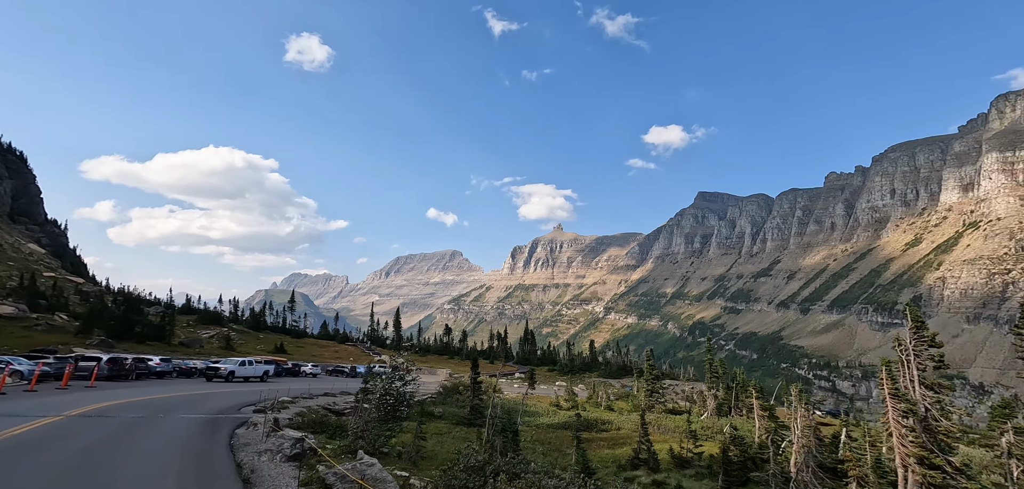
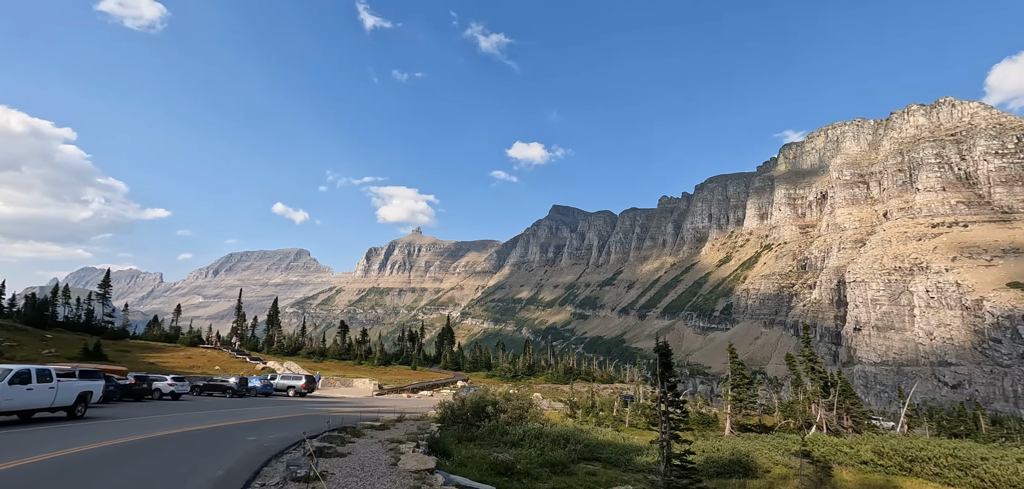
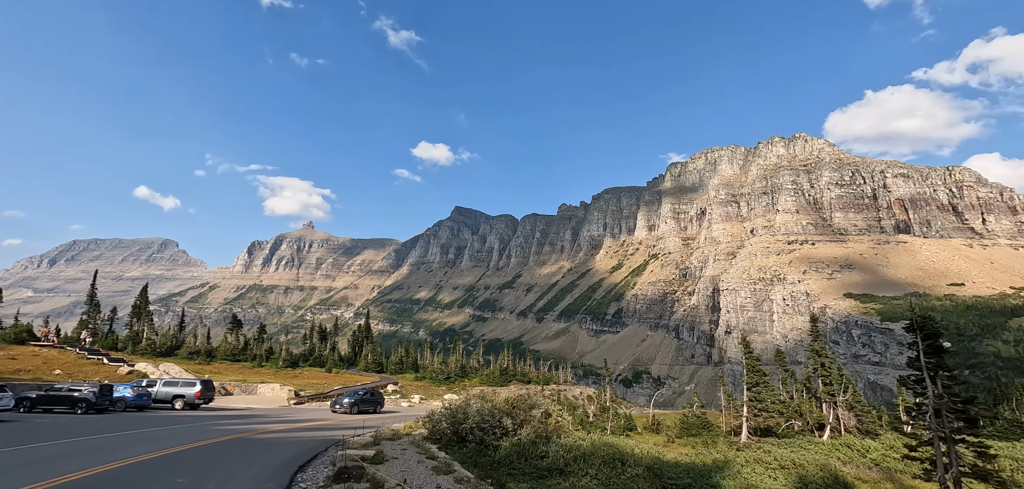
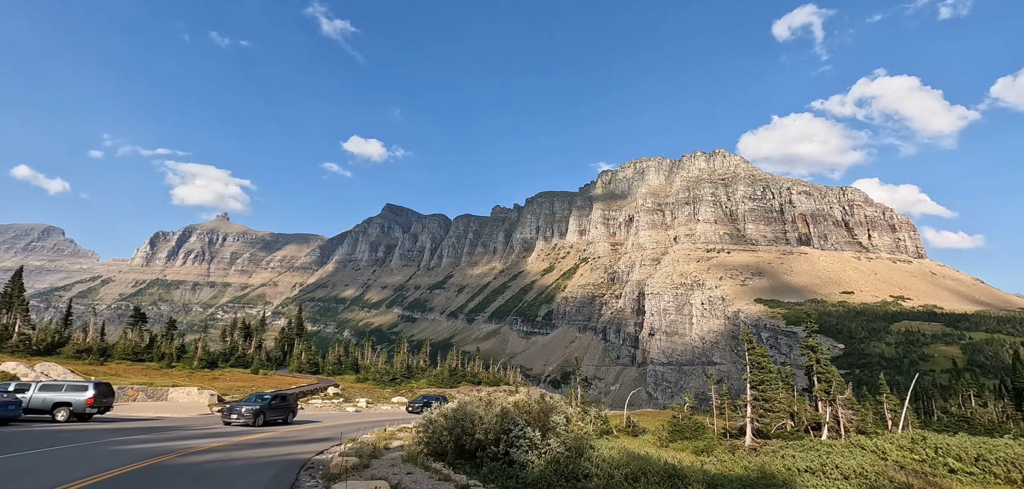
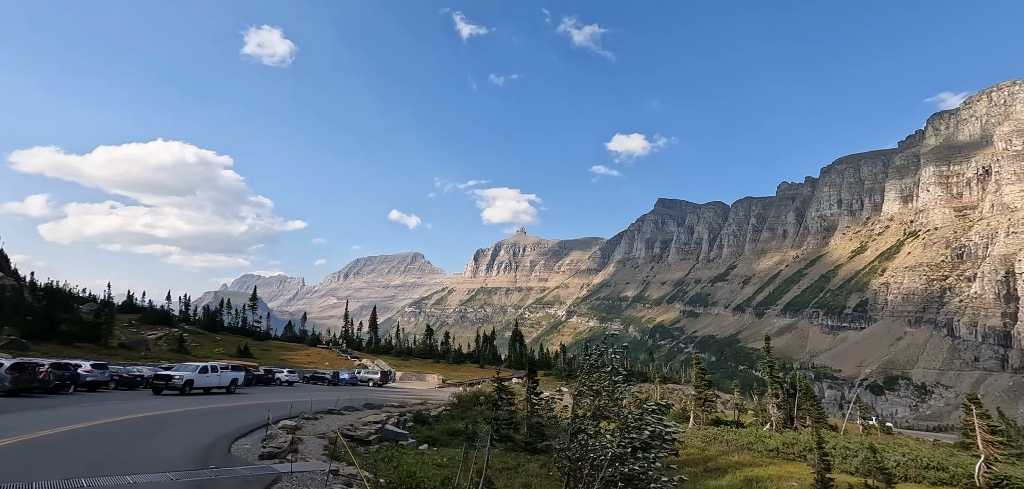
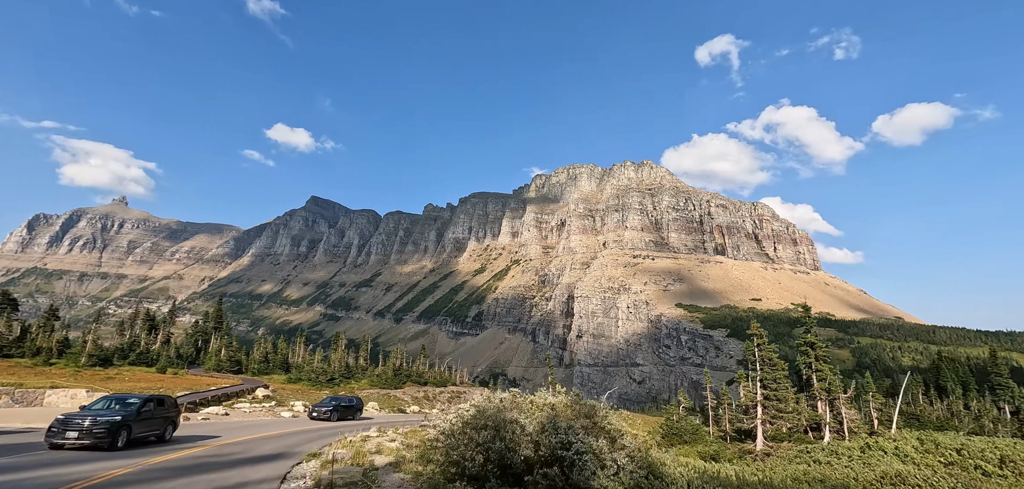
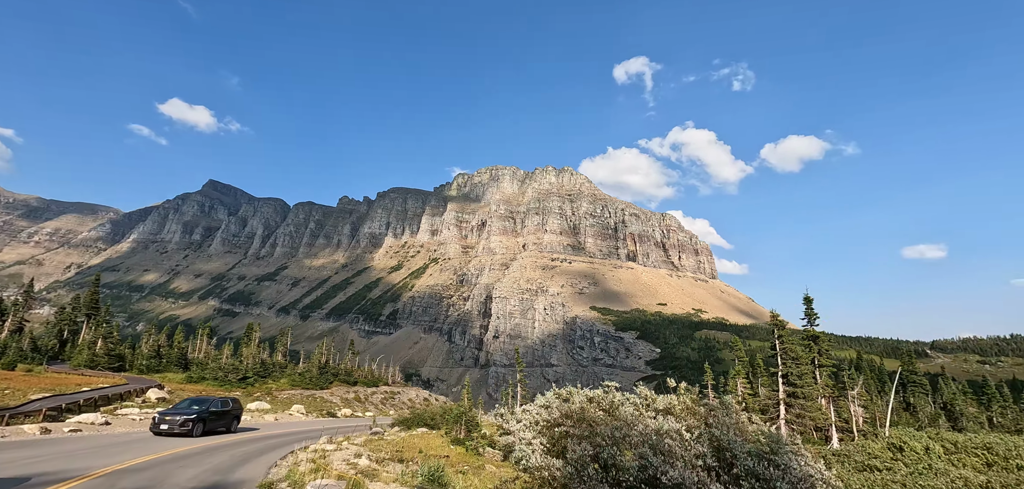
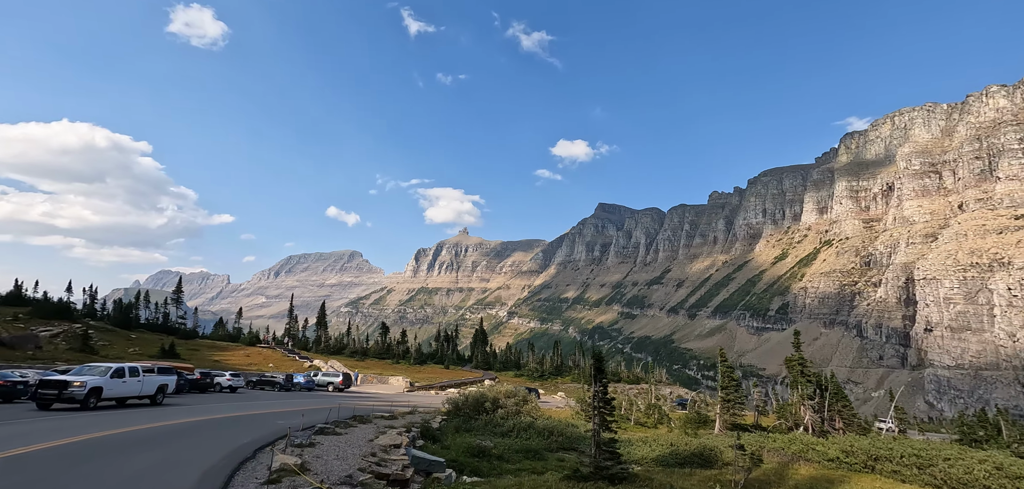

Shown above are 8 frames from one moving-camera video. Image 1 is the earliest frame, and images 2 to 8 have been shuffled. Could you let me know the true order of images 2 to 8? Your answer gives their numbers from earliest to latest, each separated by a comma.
5, 8, 2, 3, 4, 6, 7
